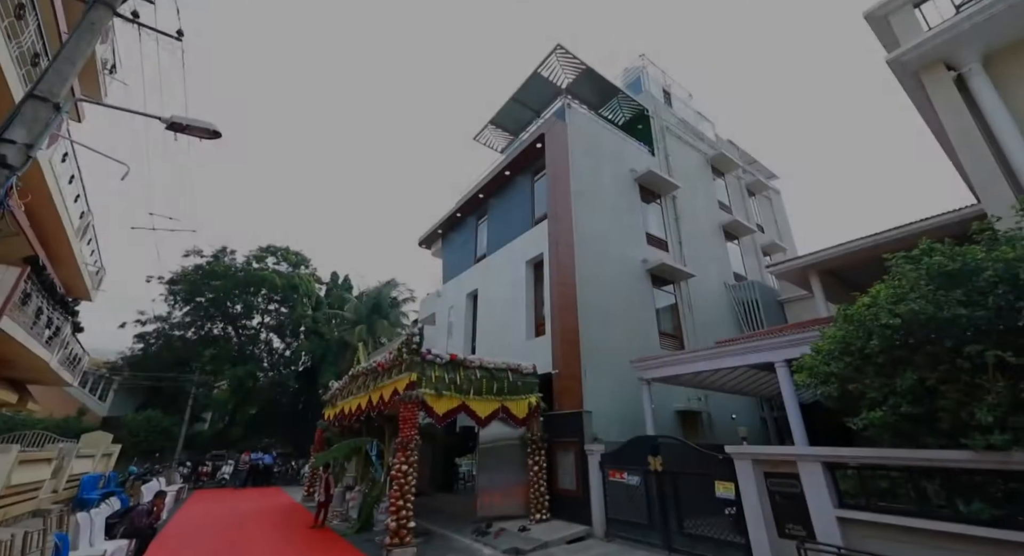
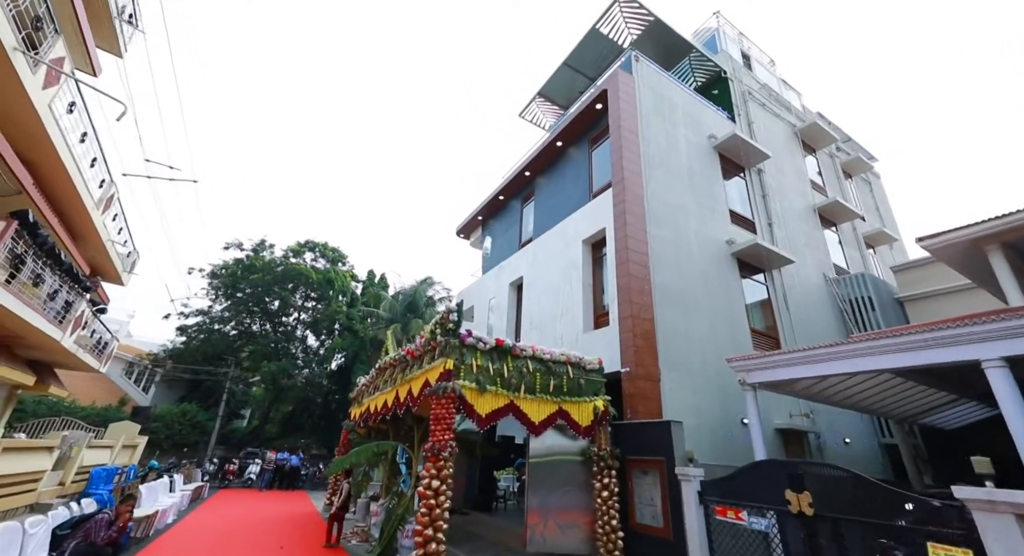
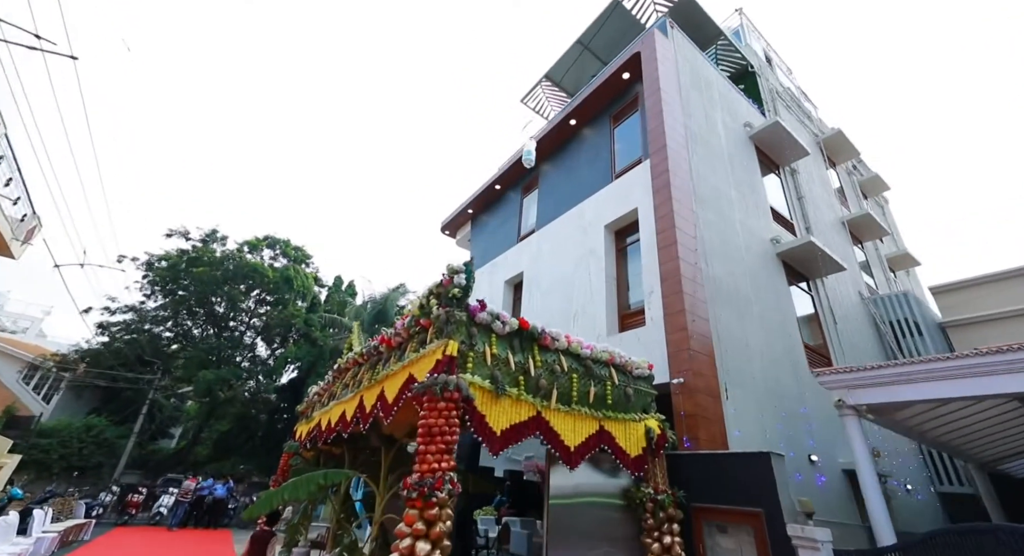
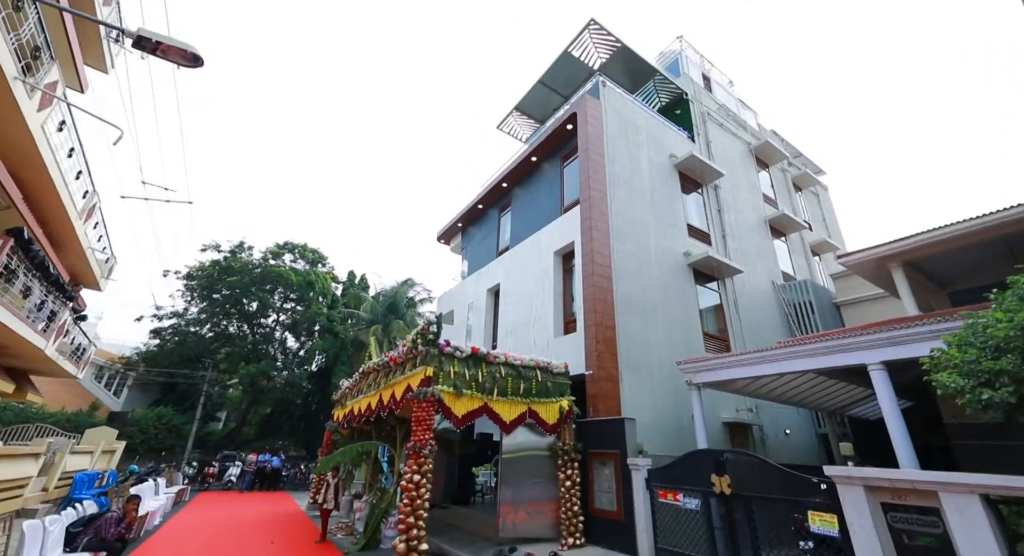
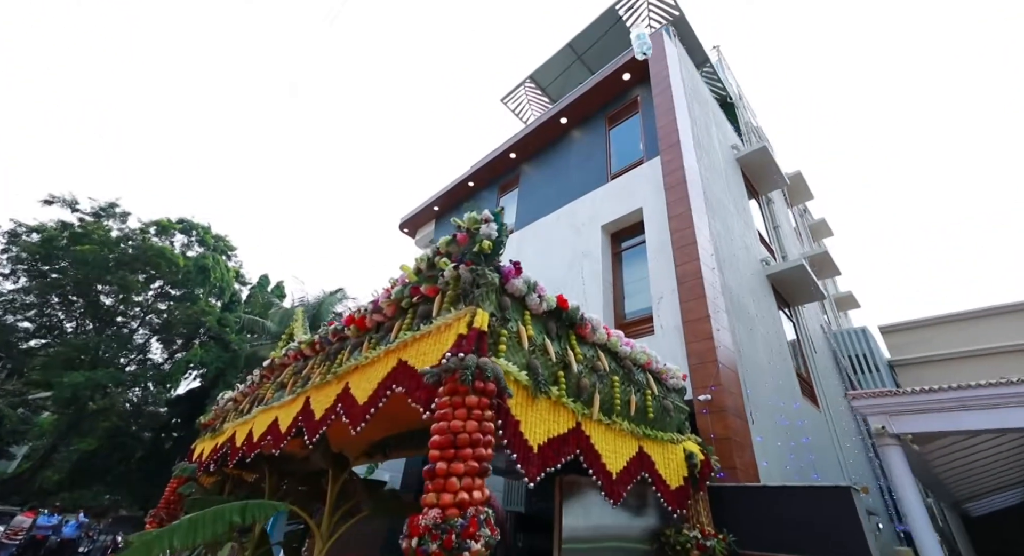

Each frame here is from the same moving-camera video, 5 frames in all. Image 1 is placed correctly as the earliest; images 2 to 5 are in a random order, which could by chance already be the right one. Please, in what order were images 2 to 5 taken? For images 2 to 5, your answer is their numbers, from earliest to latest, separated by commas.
4, 2, 3, 5
